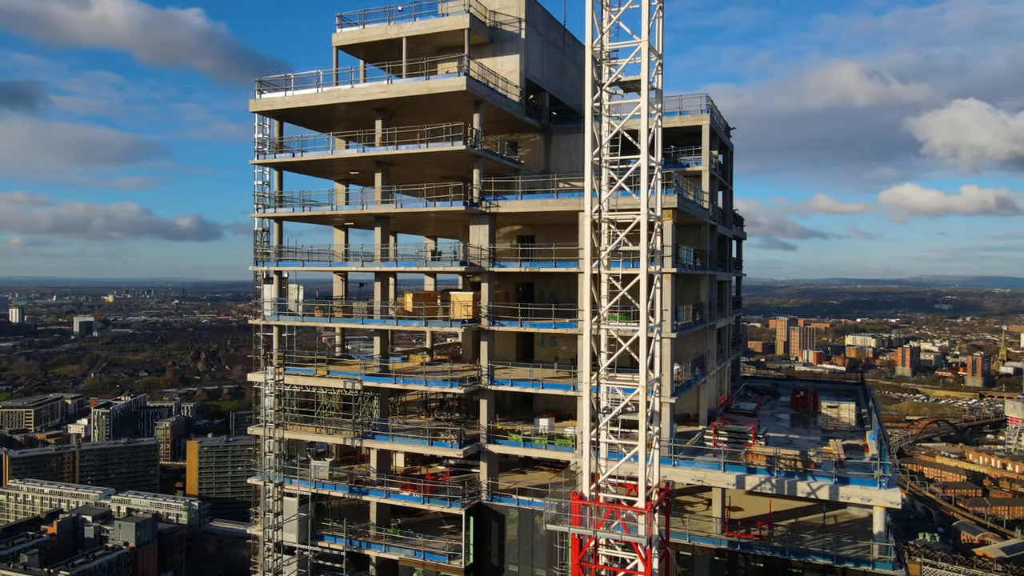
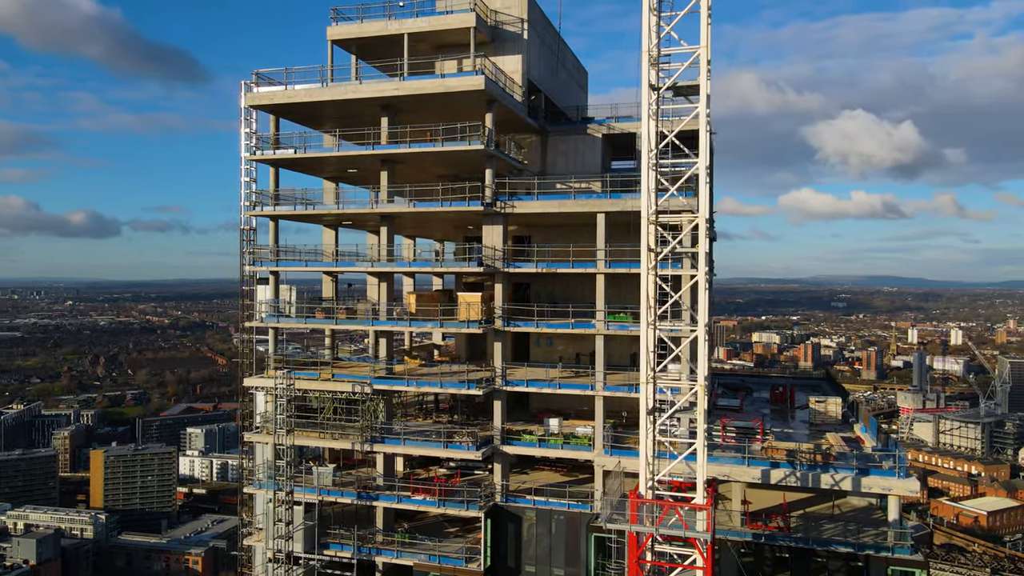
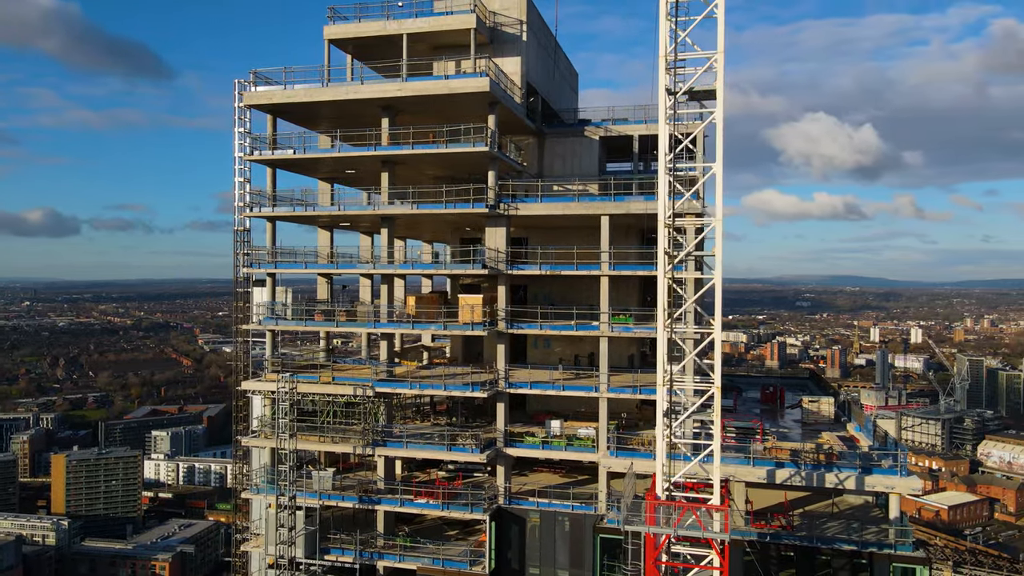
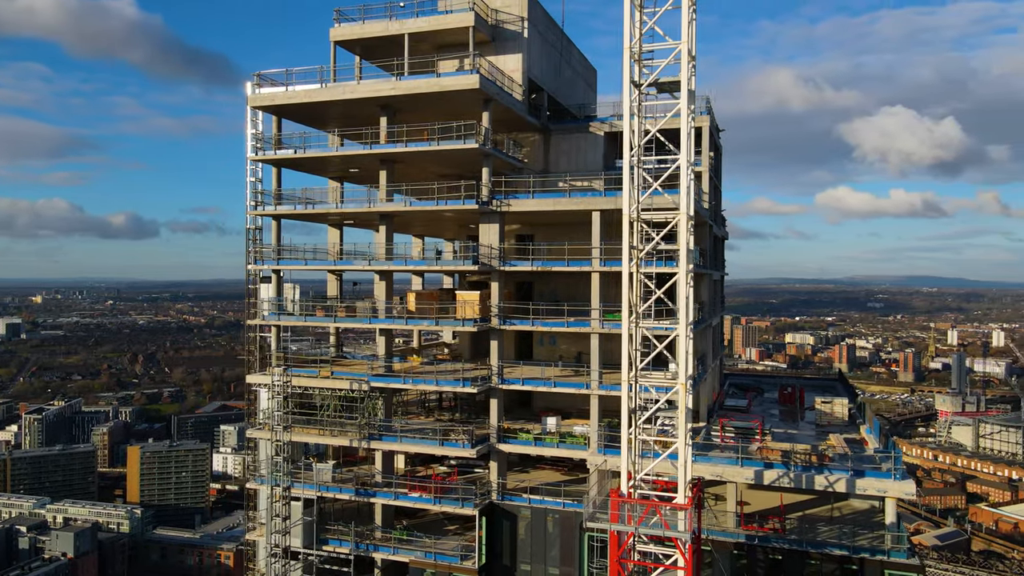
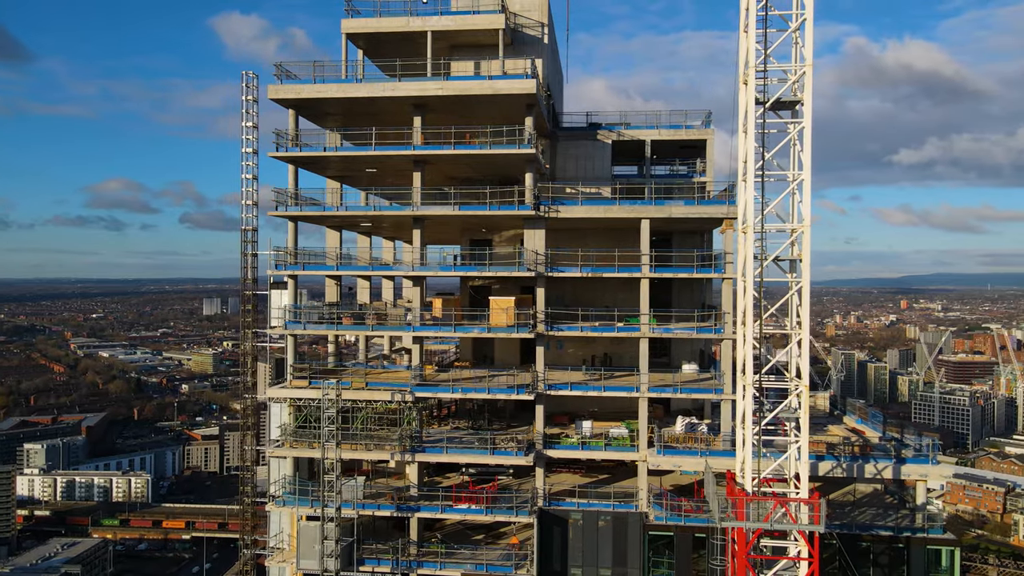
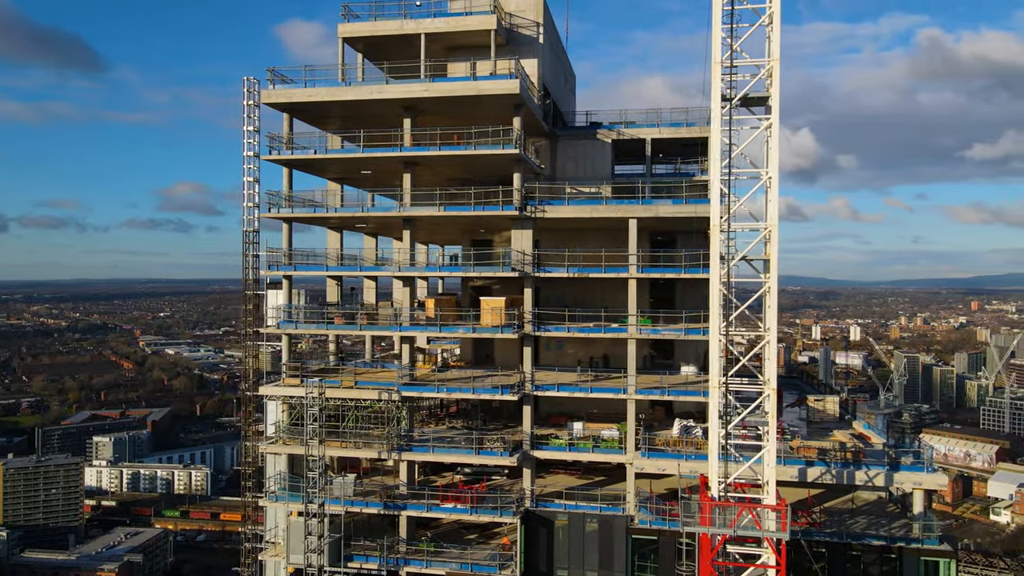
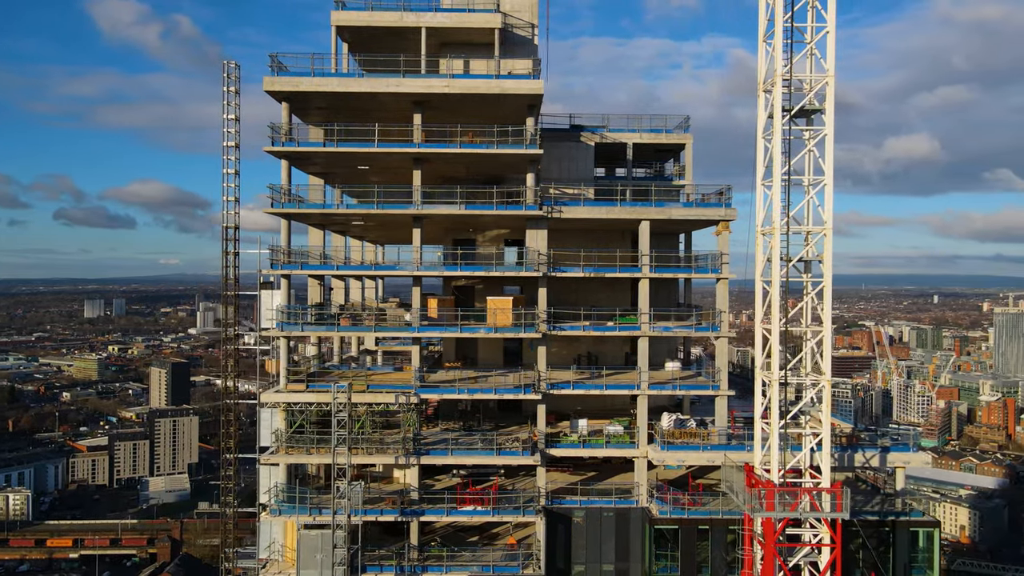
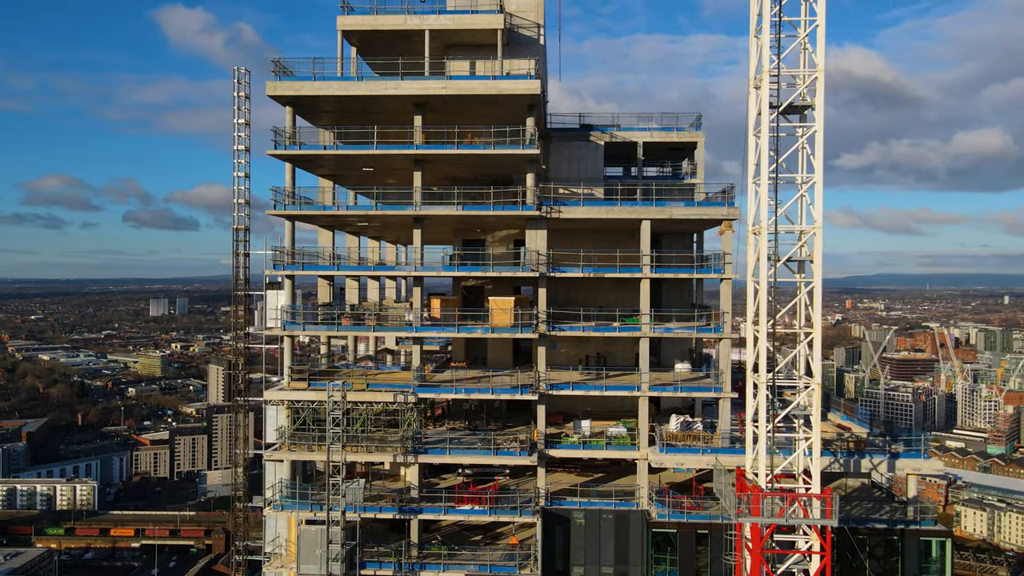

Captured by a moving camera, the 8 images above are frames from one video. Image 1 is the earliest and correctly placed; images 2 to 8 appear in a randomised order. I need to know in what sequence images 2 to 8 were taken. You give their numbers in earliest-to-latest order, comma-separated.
4, 2, 3, 6, 5, 8, 7
